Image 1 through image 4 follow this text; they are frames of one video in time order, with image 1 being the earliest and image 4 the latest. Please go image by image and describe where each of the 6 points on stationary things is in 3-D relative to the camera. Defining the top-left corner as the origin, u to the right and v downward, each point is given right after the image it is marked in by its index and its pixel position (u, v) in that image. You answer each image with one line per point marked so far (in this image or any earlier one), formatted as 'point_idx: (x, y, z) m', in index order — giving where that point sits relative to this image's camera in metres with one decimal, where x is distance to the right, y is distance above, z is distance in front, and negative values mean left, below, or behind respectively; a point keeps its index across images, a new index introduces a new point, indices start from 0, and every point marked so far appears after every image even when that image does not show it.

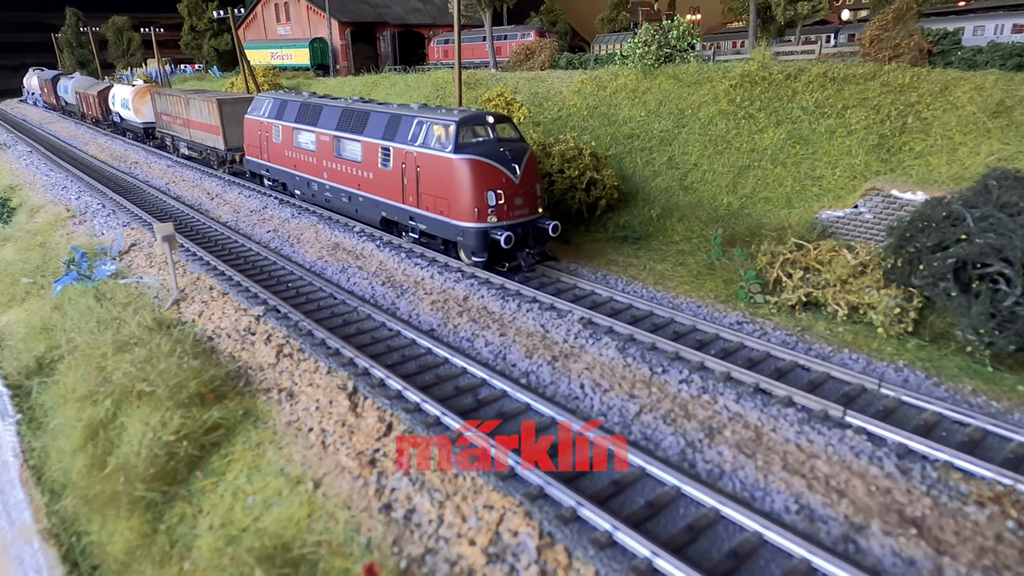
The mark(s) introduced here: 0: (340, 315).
0: (-3.0, -0.5, +10.7) m
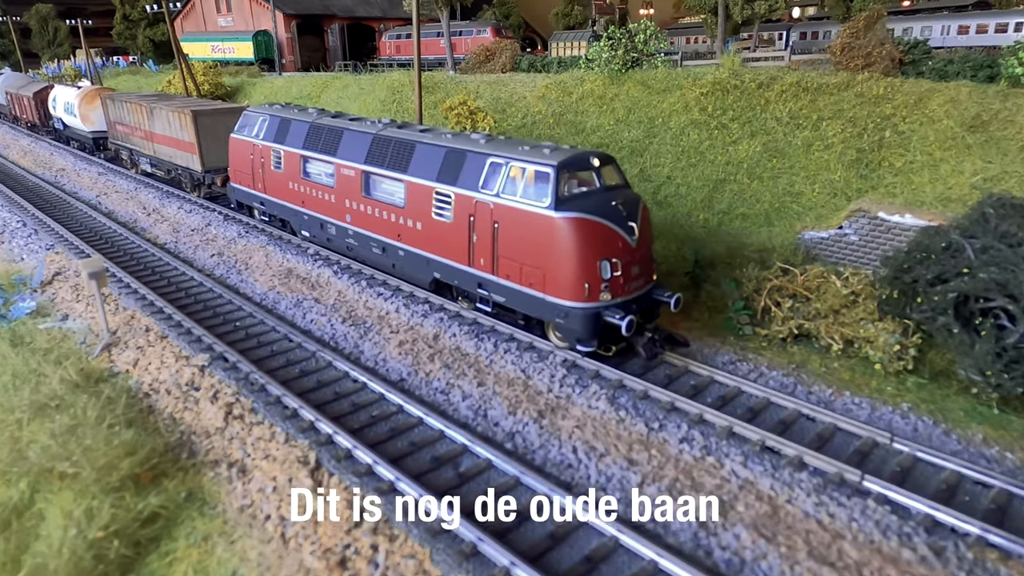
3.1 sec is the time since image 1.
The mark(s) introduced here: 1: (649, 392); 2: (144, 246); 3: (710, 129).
0: (-3.3, -1.2, +9.6) m
1: (+1.9, -1.4, +8.6) m
2: (-8.8, +1.0, +14.9) m
3: (+5.1, +4.1, +16.1) m
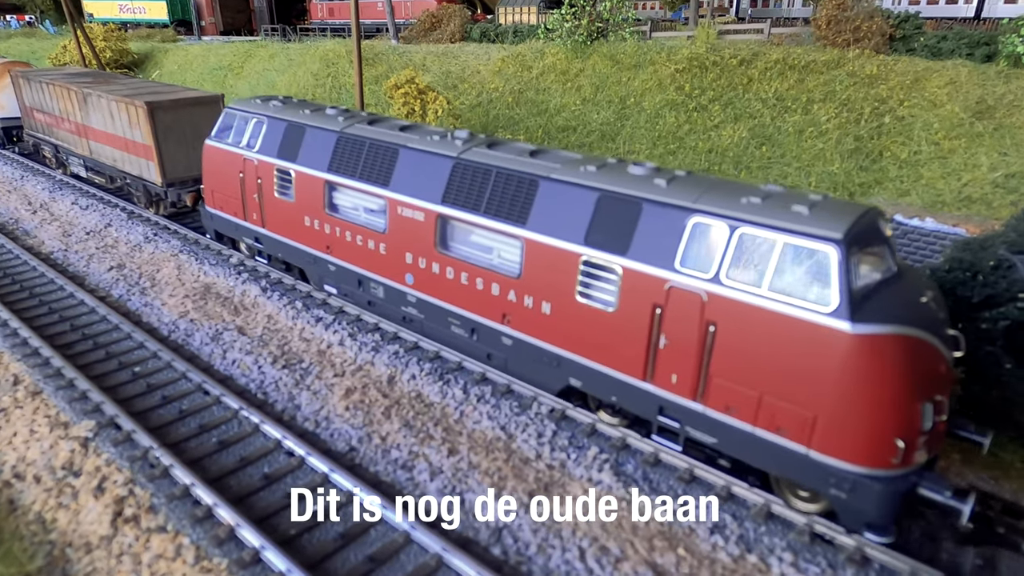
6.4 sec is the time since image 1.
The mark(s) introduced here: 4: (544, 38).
0: (-3.6, -1.7, +7.5) m
1: (+1.7, -1.9, +7.0) m
2: (-9.6, +0.6, +12.2) m
3: (+4.1, +4.1, +14.5) m
4: (+1.0, +7.6, +18.8) m
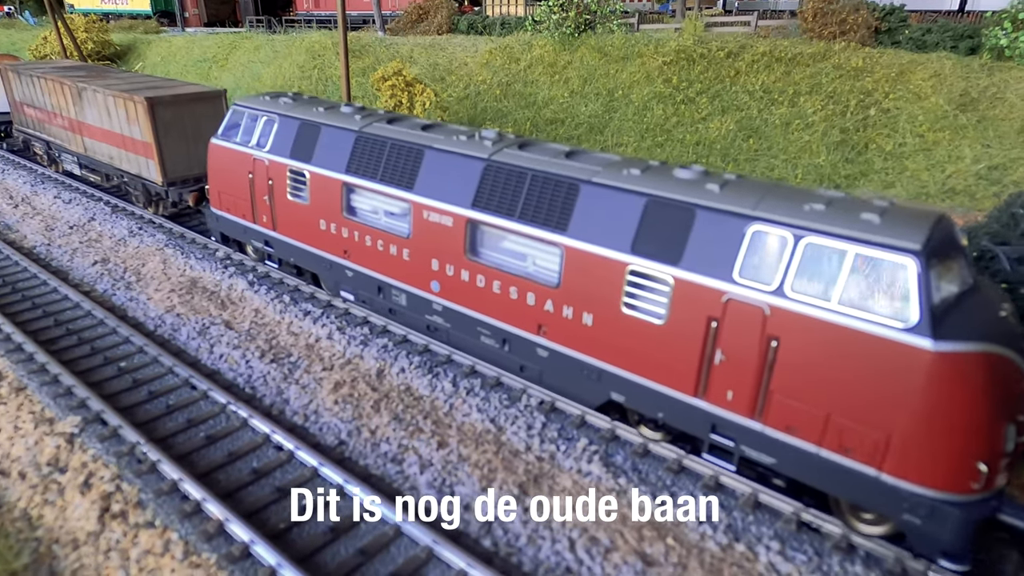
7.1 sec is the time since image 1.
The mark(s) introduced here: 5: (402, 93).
0: (-3.7, -1.7, +7.5) m
1: (+1.6, -1.8, +7.1) m
2: (-9.8, +0.7, +12.0) m
3: (+3.8, +4.3, +14.5) m
4: (+0.6, +7.8, +18.7) m
5: (-2.7, +4.8, +15.3) m
